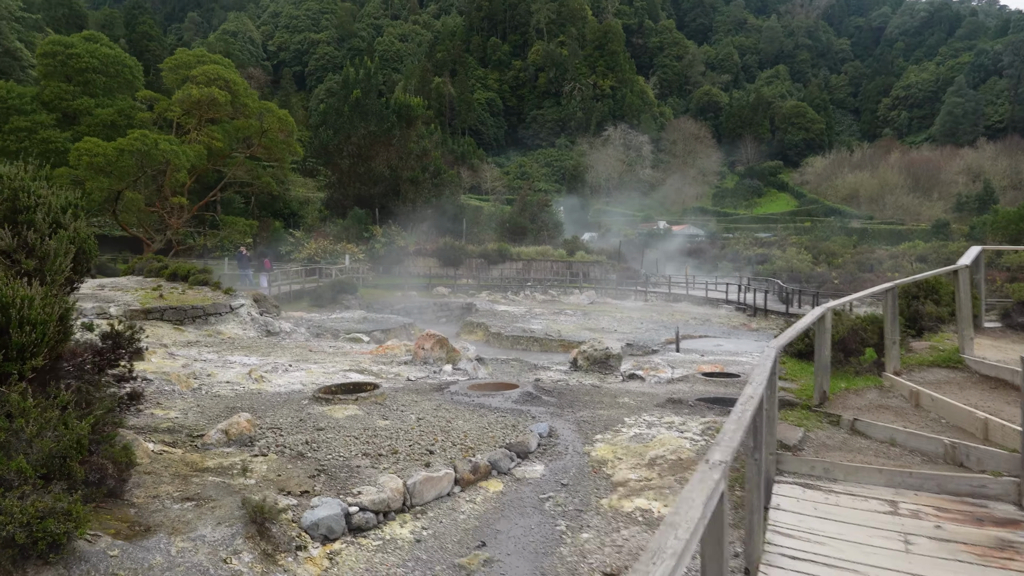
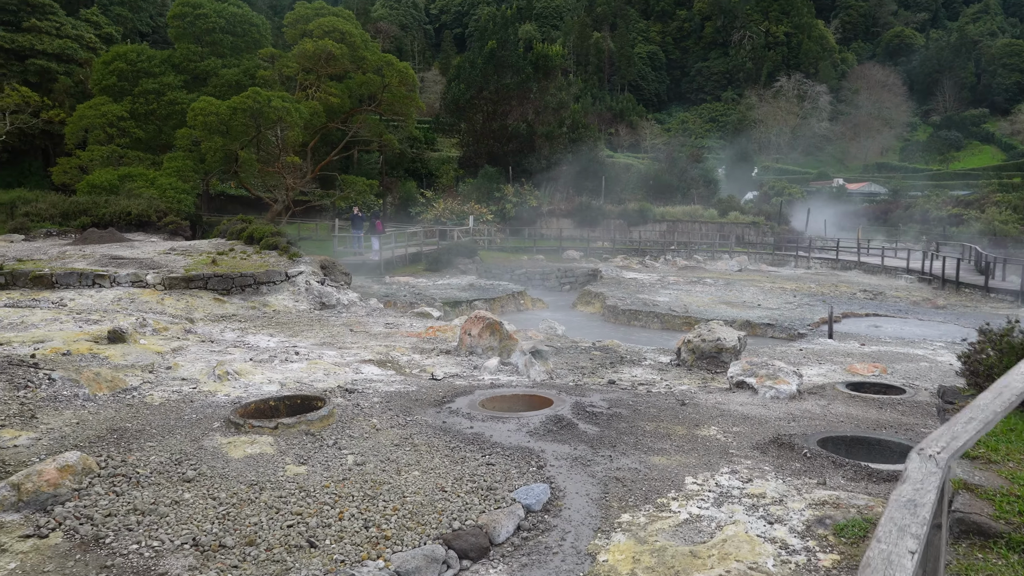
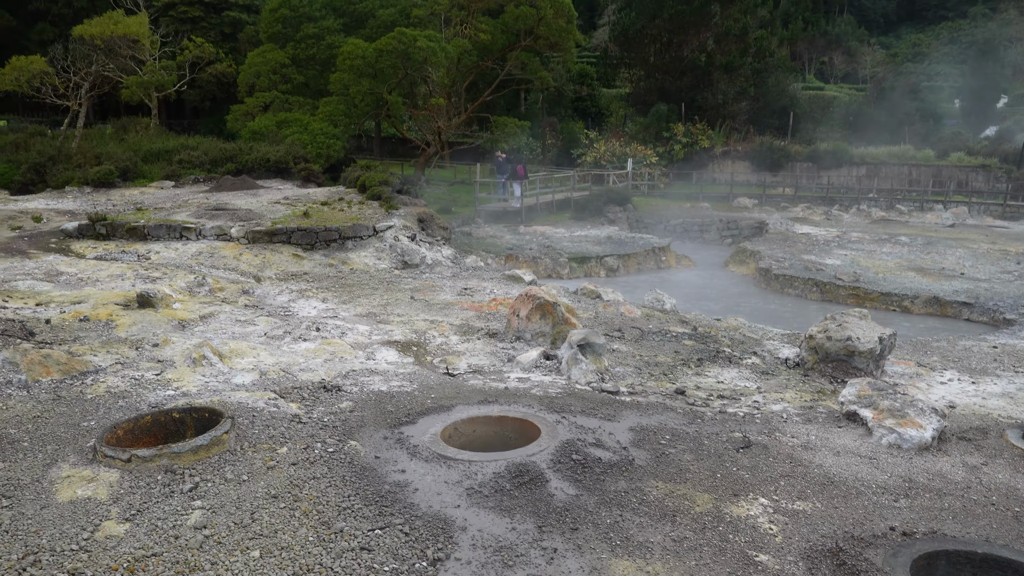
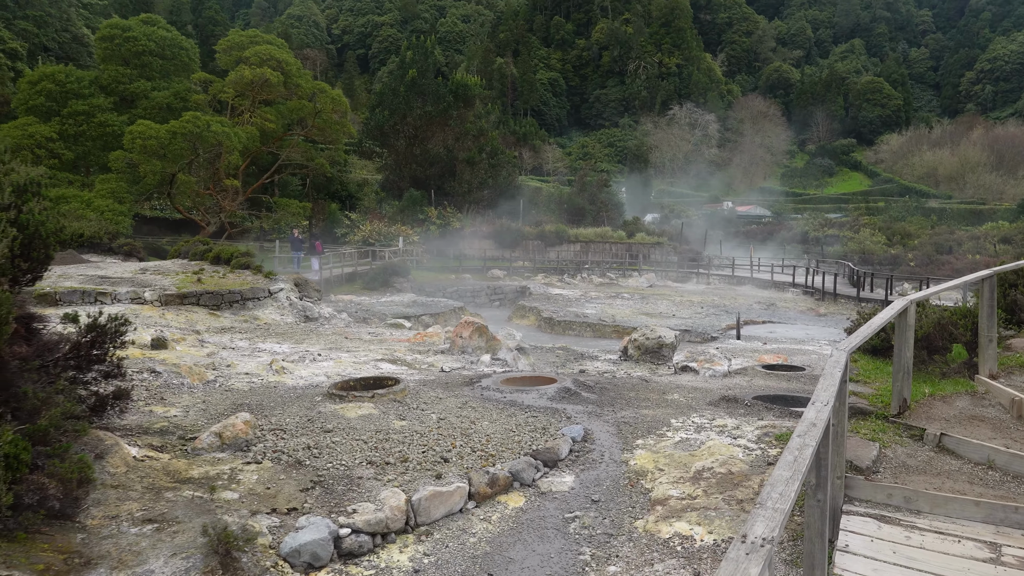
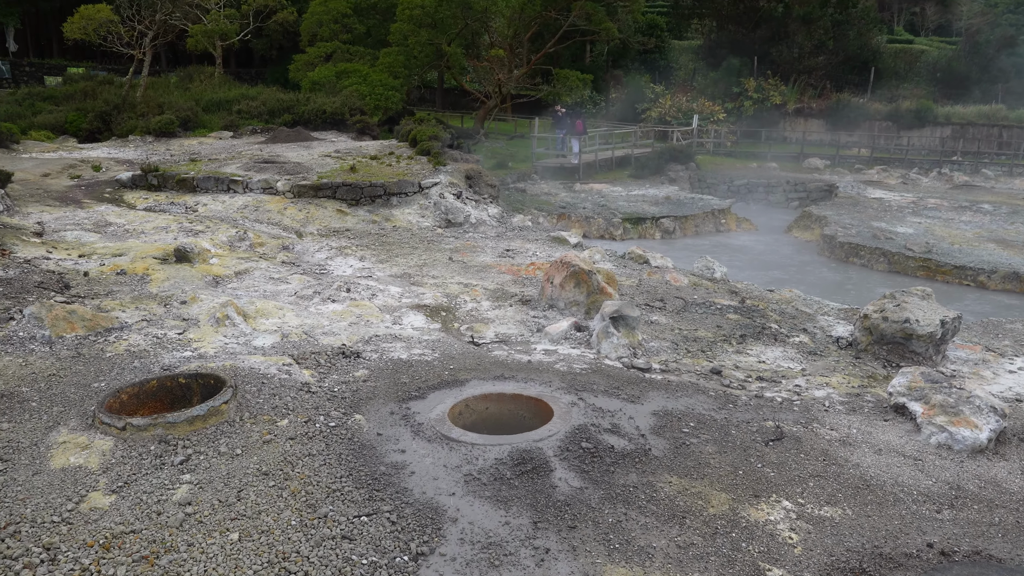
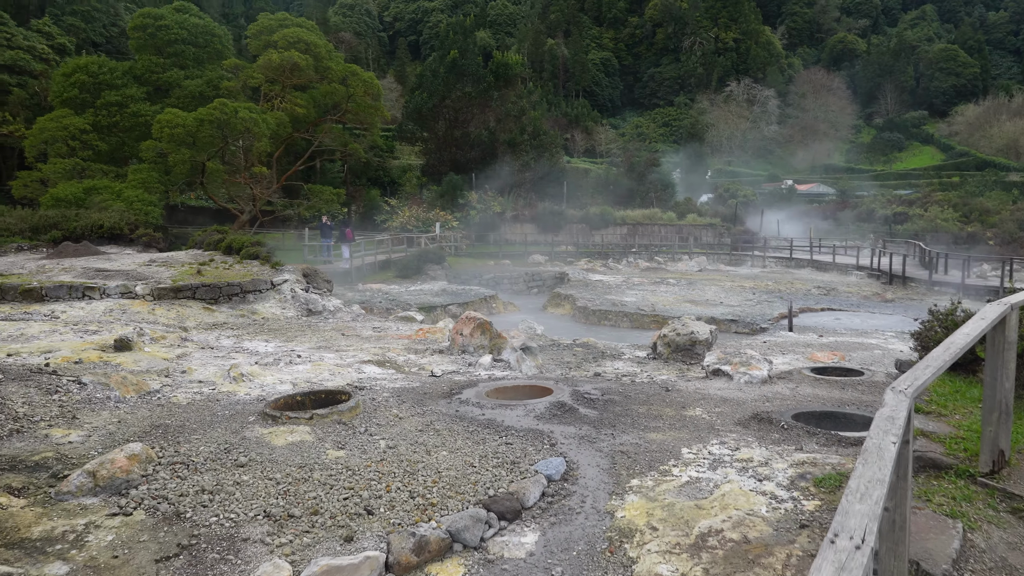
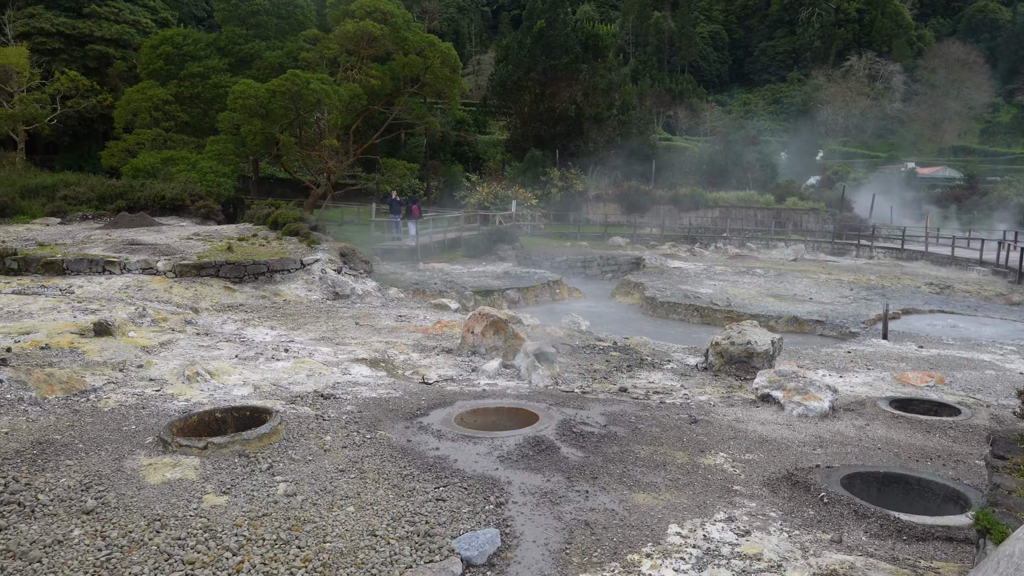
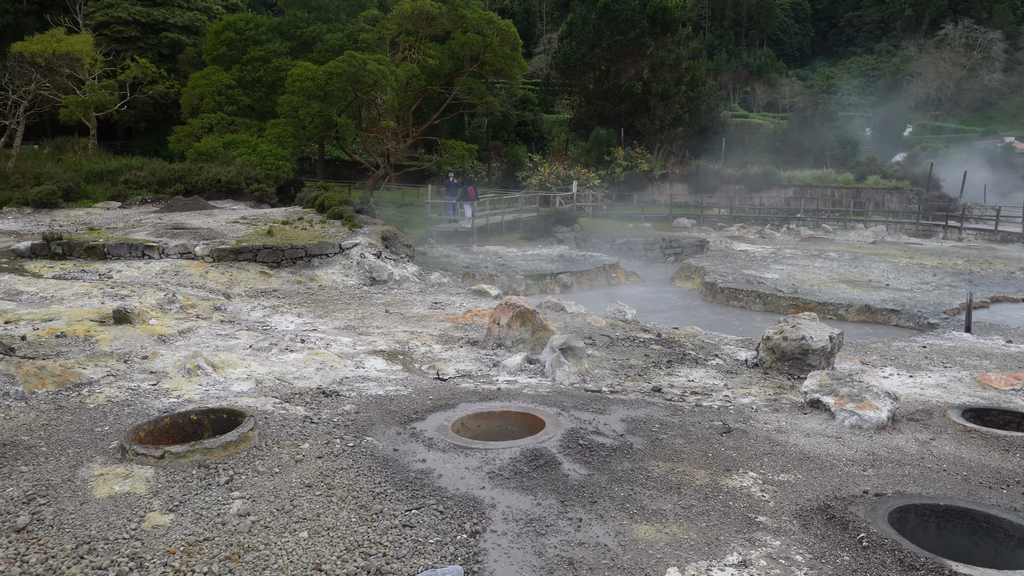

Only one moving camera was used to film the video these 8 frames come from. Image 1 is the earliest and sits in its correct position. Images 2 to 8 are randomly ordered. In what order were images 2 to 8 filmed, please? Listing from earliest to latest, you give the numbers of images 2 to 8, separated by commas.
4, 6, 2, 7, 8, 3, 5
